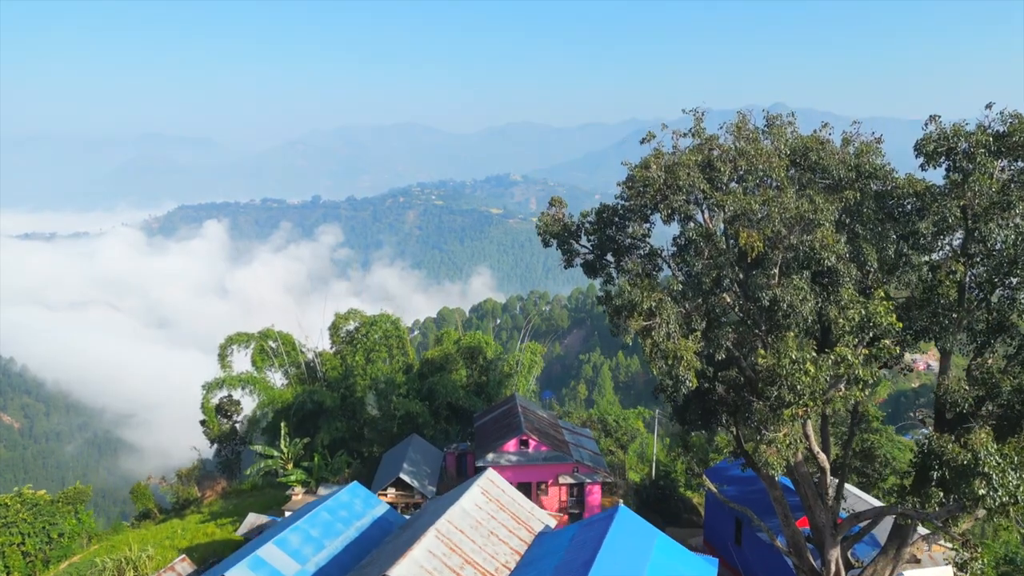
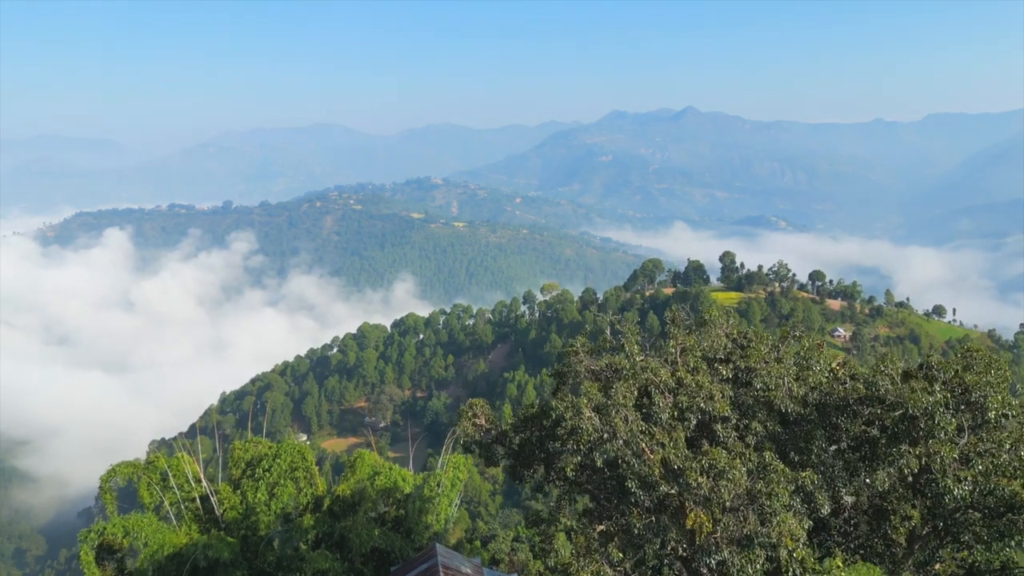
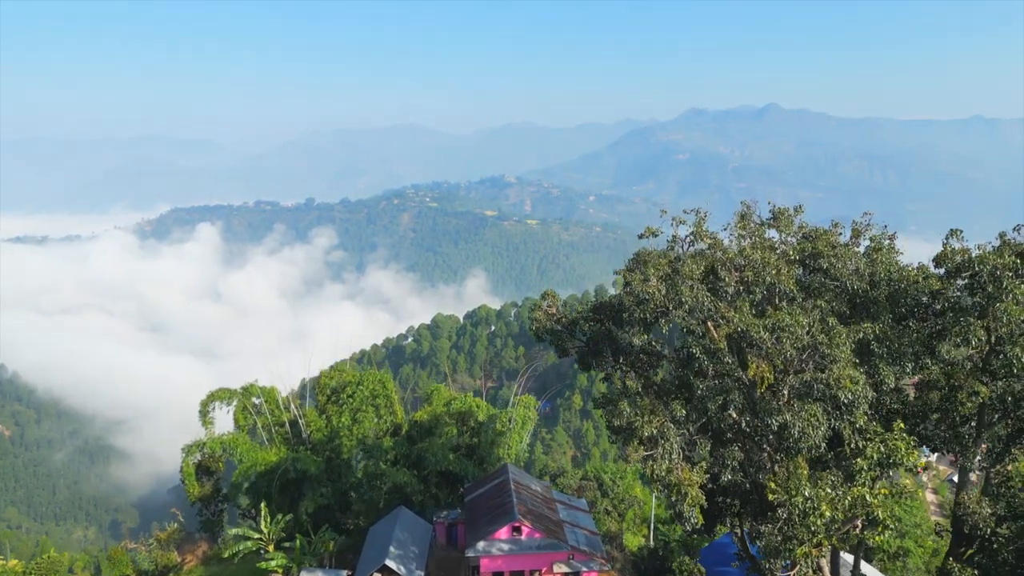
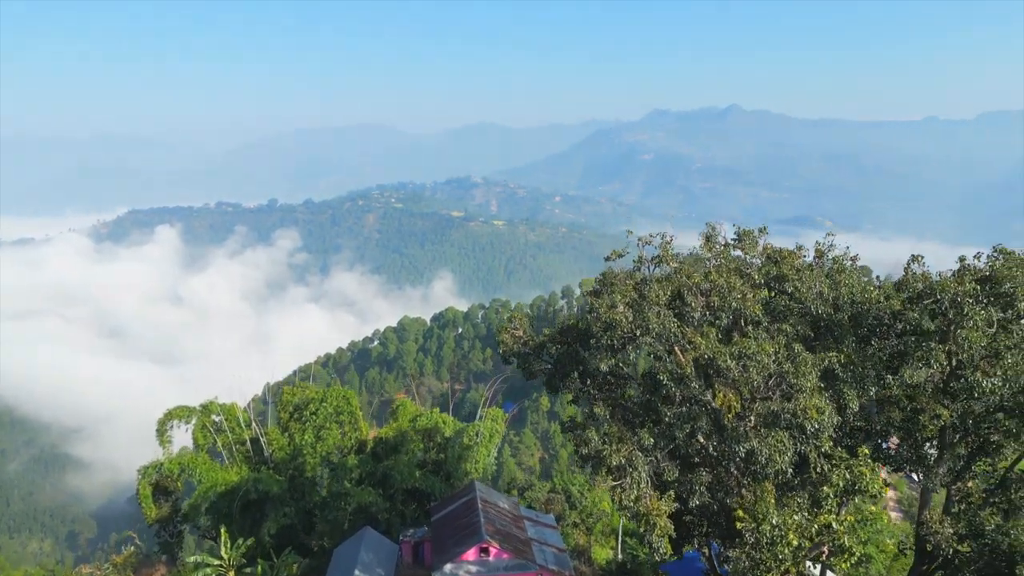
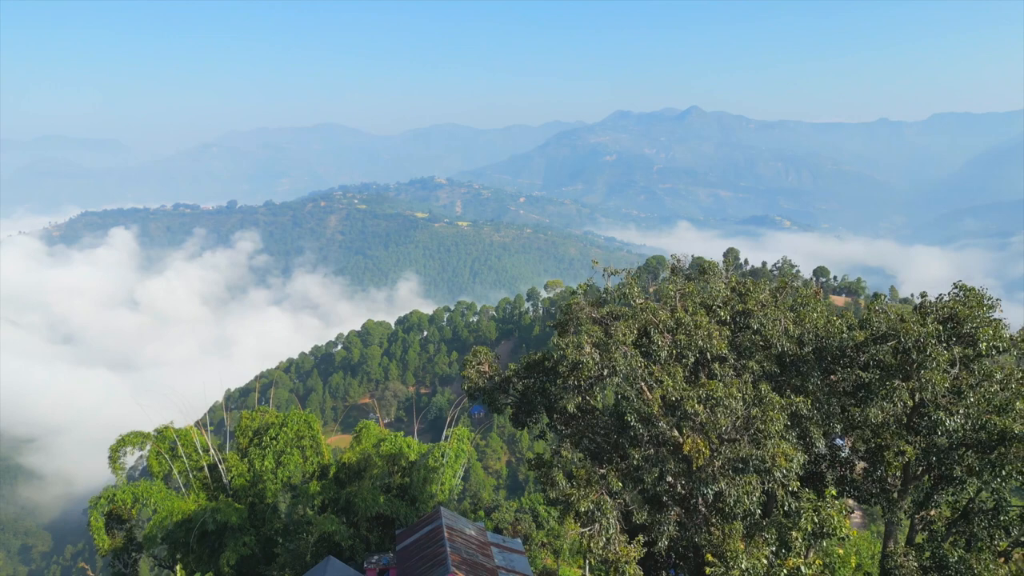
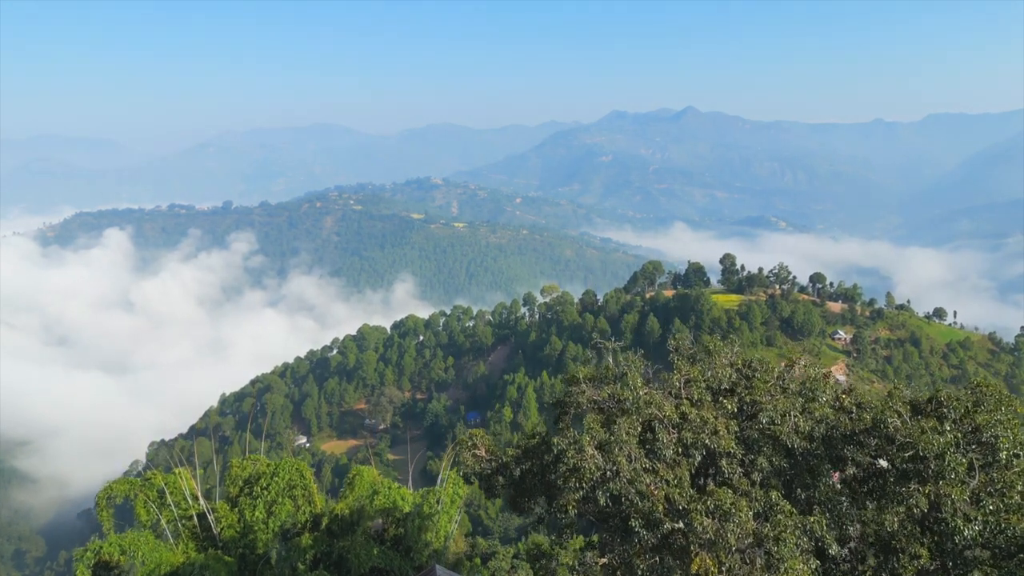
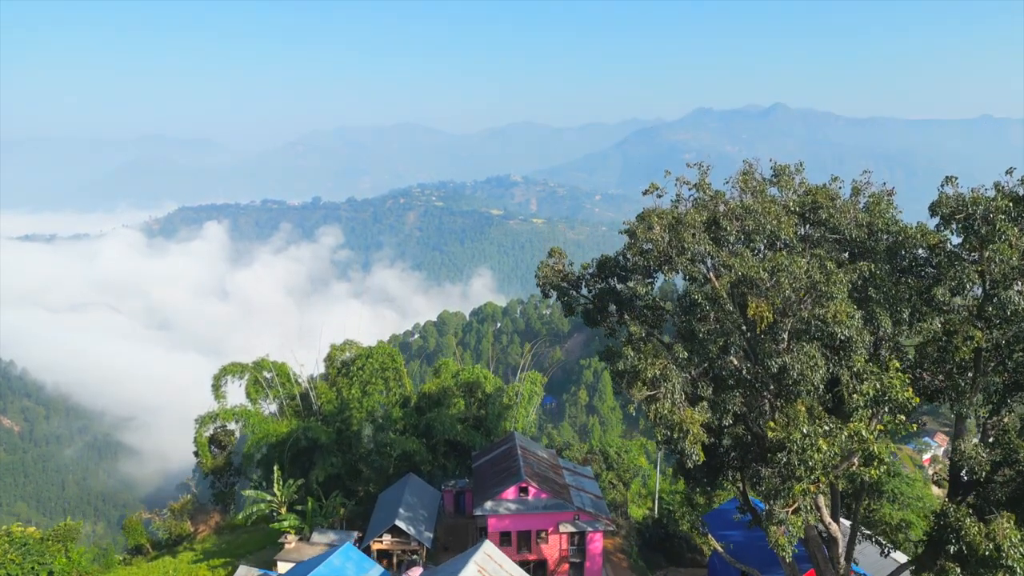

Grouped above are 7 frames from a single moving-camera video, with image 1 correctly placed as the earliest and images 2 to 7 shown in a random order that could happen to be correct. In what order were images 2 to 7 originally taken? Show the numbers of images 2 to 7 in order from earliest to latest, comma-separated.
7, 3, 4, 5, 2, 6
